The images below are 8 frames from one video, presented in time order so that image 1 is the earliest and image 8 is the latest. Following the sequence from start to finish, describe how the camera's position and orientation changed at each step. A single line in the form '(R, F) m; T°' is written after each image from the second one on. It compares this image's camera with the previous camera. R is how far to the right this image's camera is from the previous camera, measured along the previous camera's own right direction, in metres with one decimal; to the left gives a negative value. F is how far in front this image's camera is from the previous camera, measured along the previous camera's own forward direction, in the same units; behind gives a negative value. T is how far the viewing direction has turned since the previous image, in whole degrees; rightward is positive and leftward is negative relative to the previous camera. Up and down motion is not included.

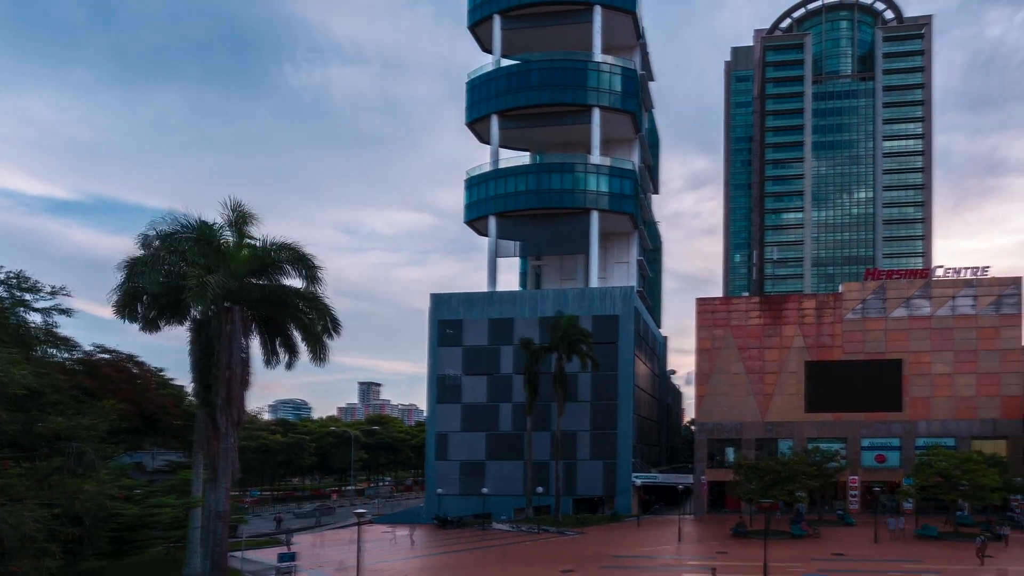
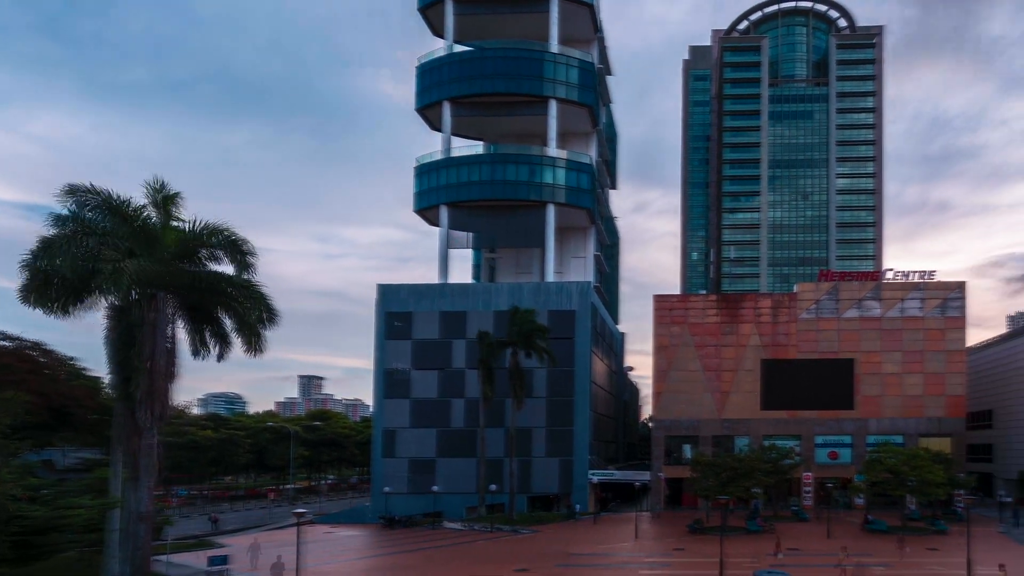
(+1.2, +1.1) m; +3°
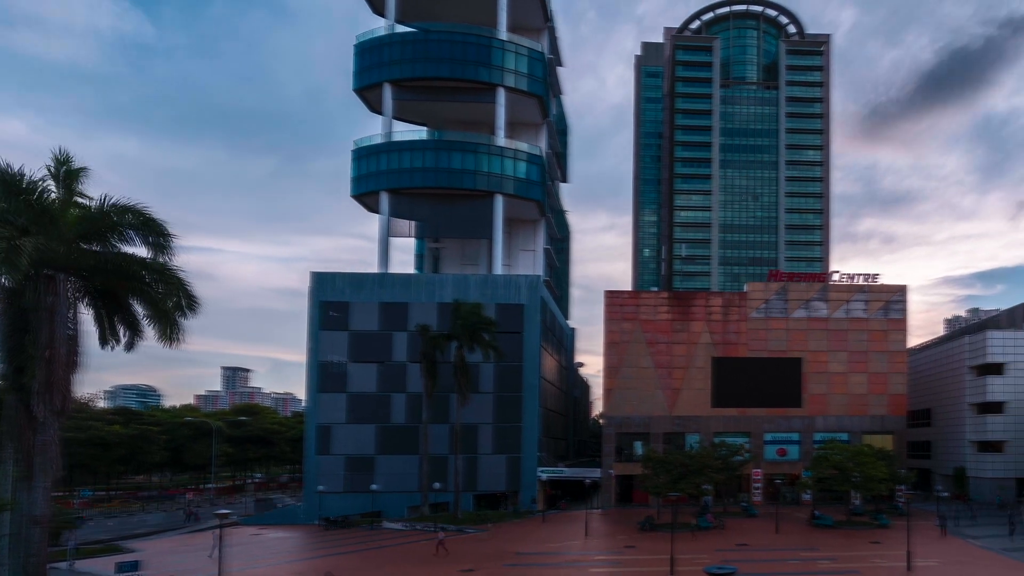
(+1.5, +1.3) m; +4°
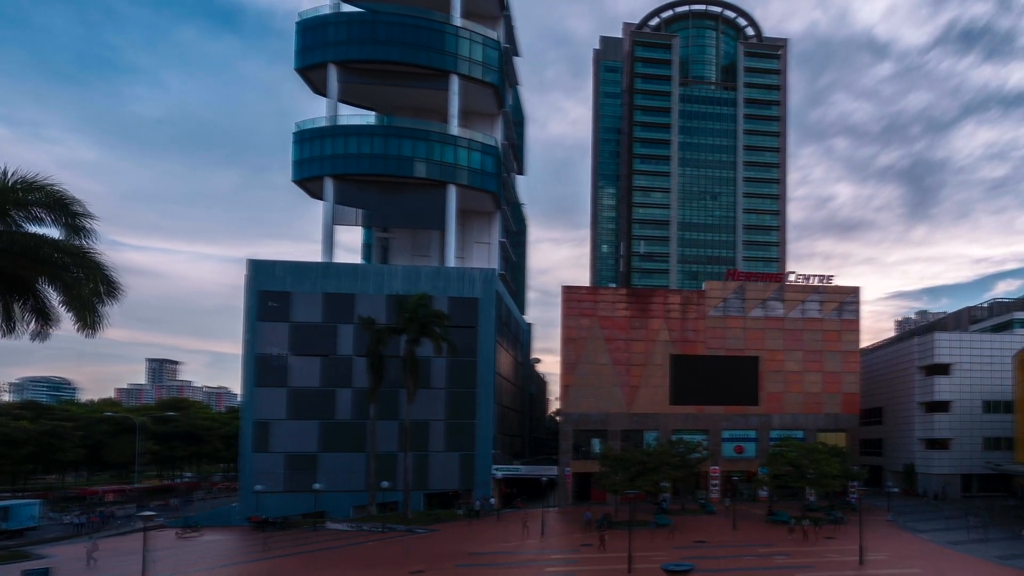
(+1.3, +1.2) m; +3°
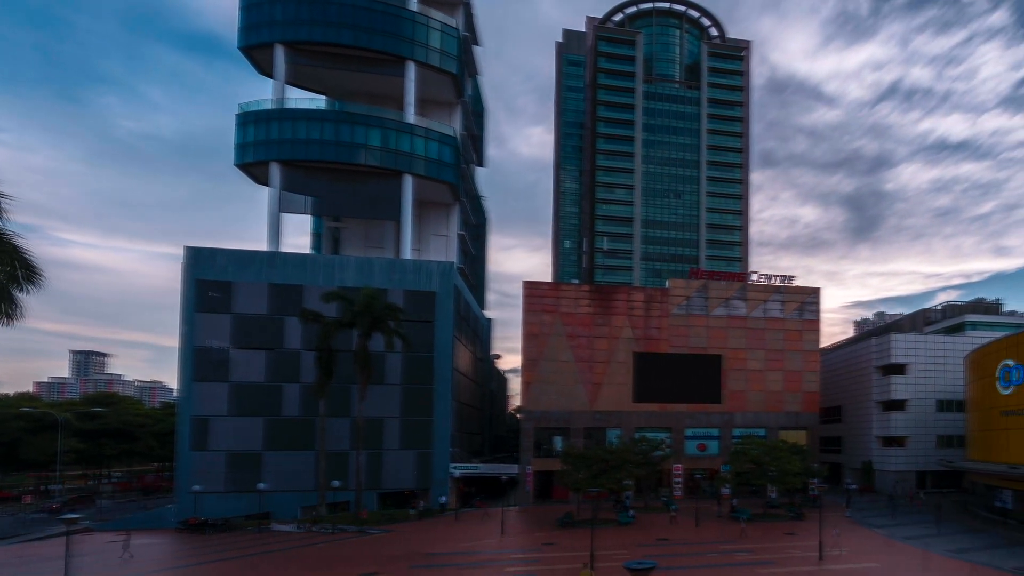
(+1.2, +1.1) m; +3°
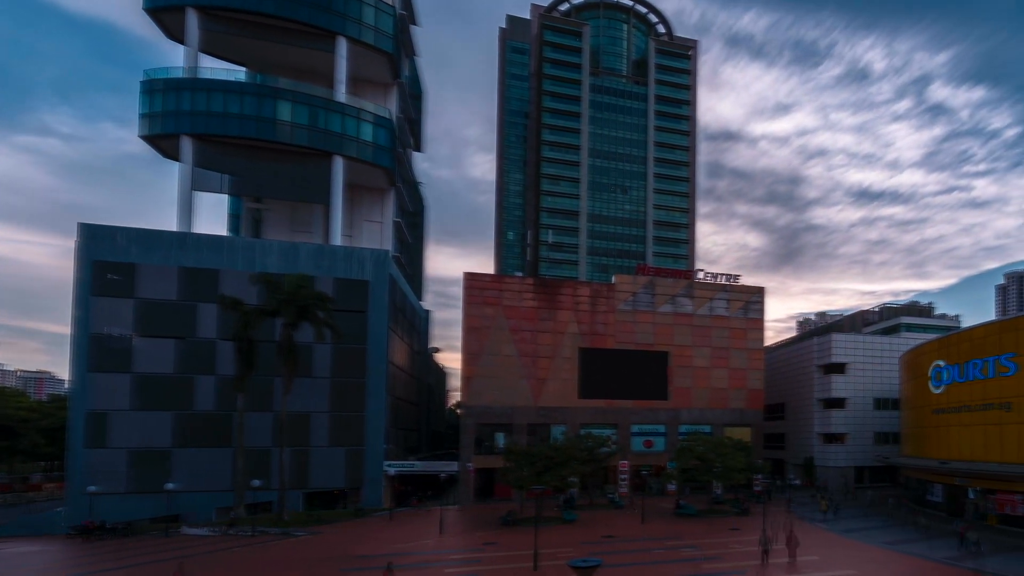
(+1.8, +1.7) m; +4°
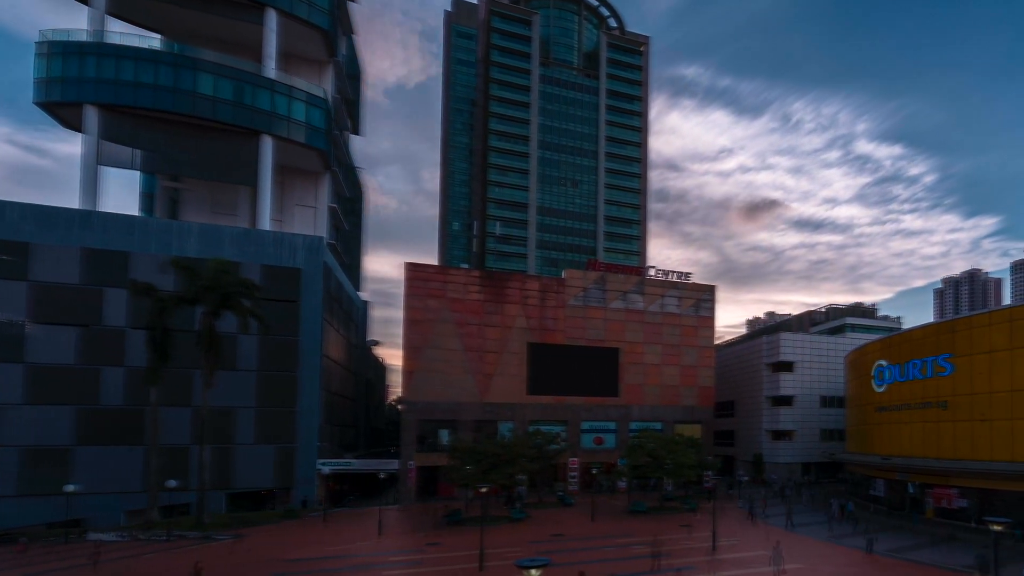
(+1.7, +1.6) m; +4°
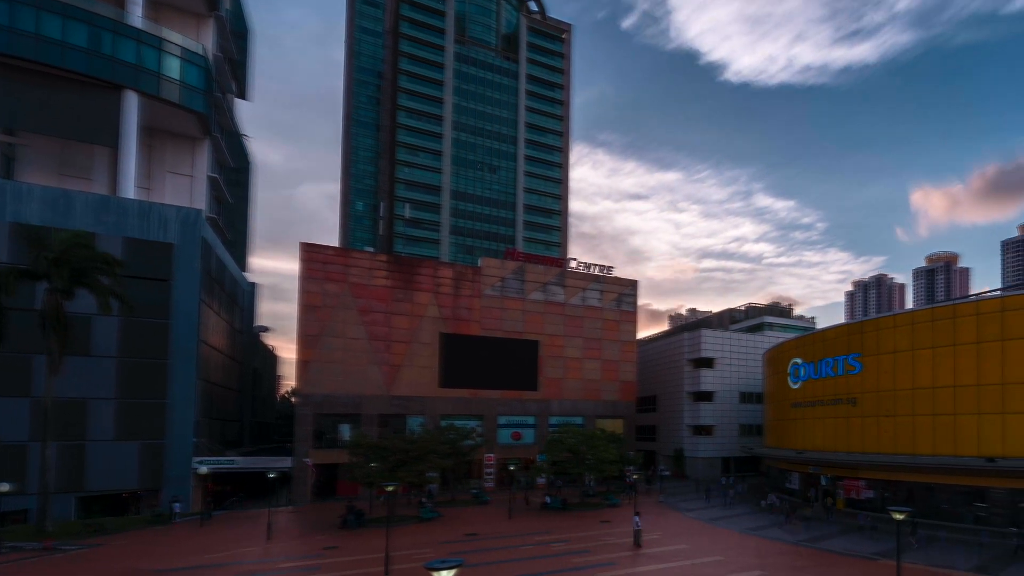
(+2.7, +2.5) m; +6°
